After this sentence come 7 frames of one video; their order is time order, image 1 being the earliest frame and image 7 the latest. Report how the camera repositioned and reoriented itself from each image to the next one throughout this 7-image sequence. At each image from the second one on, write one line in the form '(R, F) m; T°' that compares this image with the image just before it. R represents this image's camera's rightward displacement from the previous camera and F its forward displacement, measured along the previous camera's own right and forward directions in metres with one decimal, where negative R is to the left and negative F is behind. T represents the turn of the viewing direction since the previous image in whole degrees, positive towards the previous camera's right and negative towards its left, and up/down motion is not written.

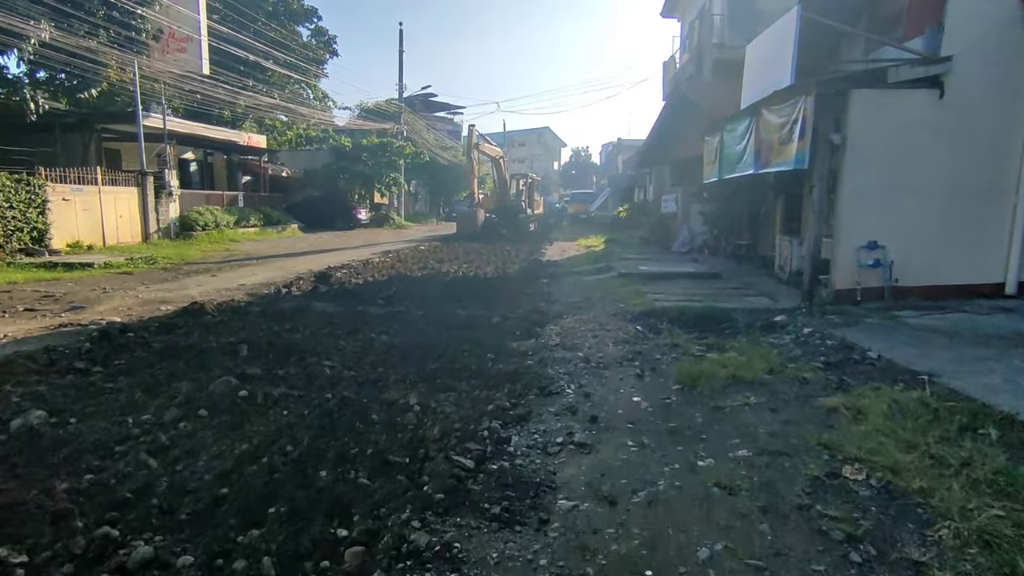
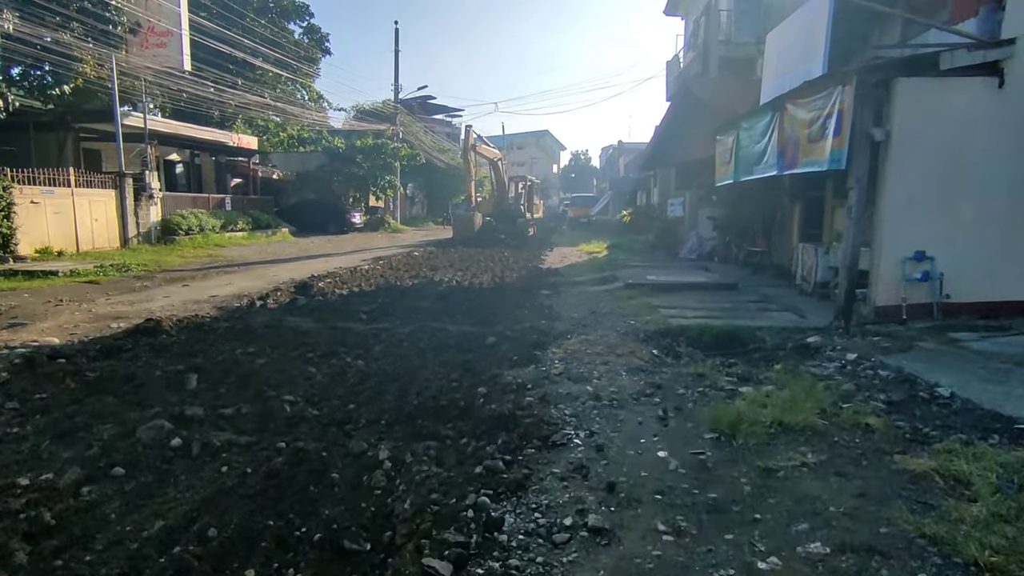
(0.0, +0.8) m; 0°
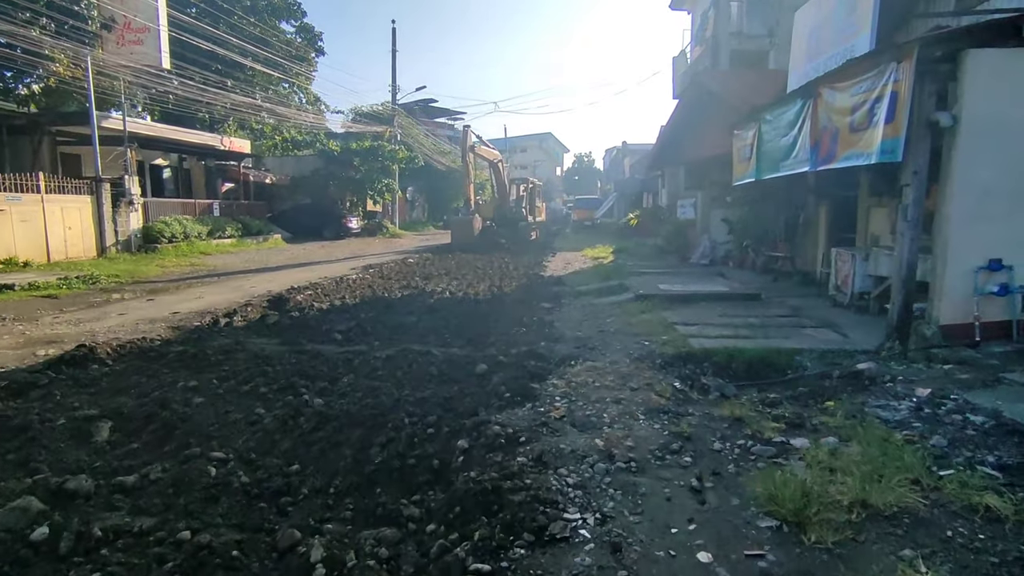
(+0.1, +0.9) m; 0°
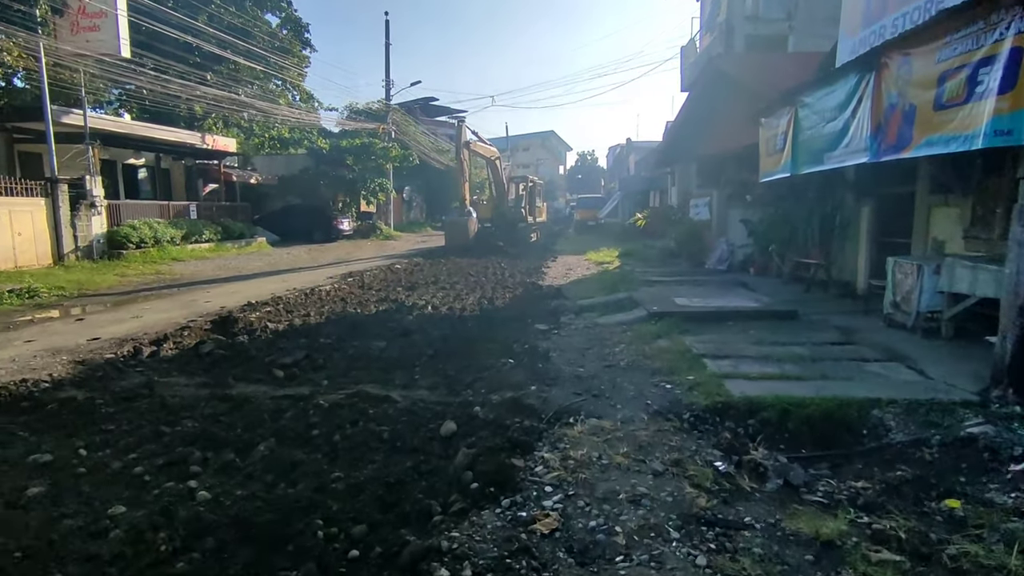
(+0.2, +1.4) m; 0°
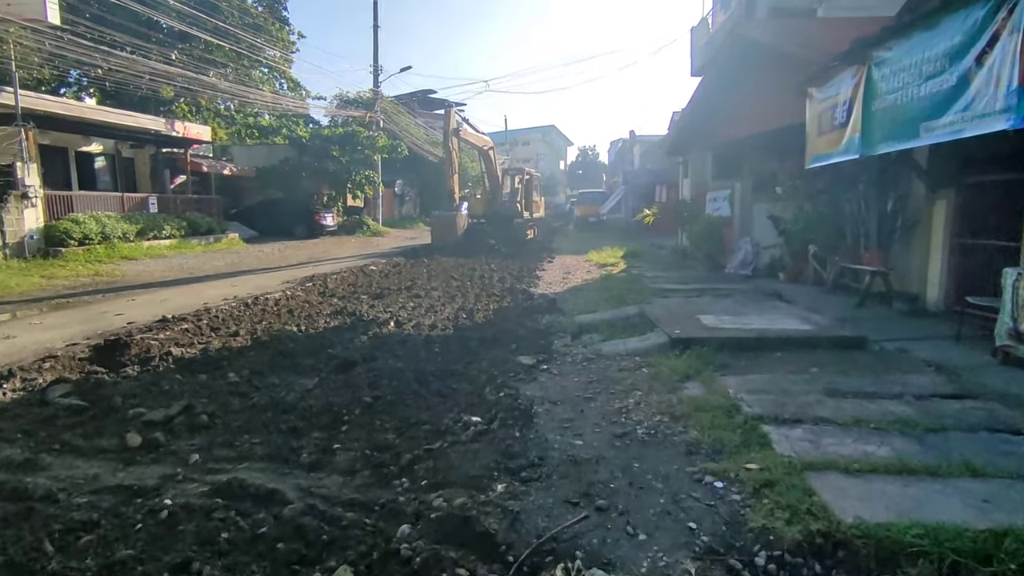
(+0.2, +1.7) m; 0°
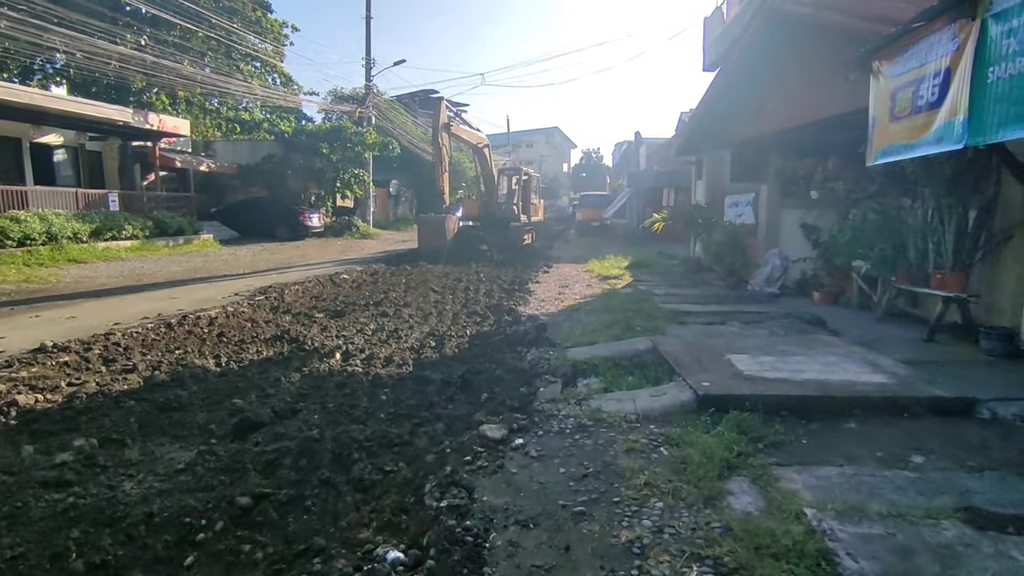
(+0.2, +1.5) m; 0°
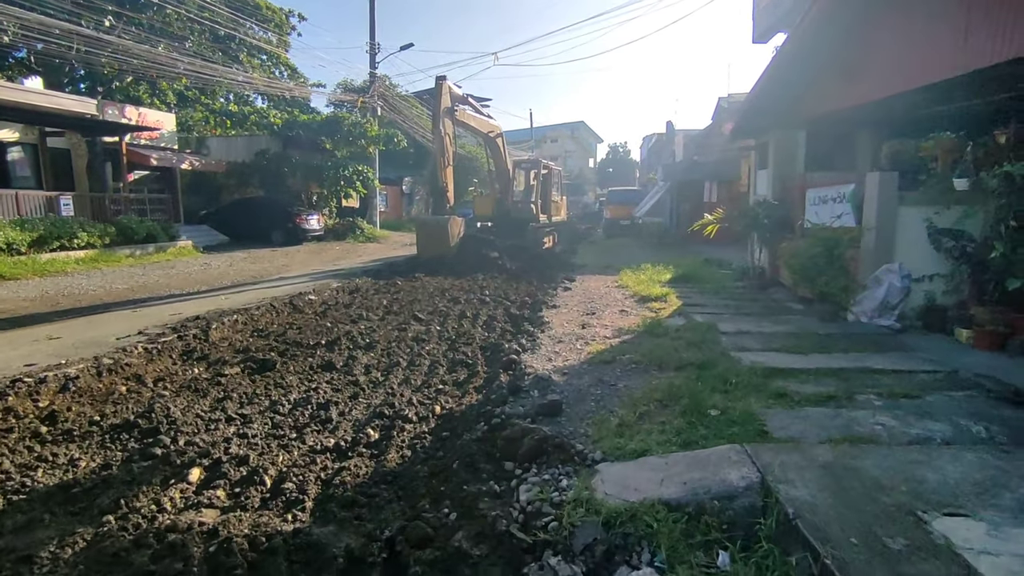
(+0.2, +2.5) m; -3°
